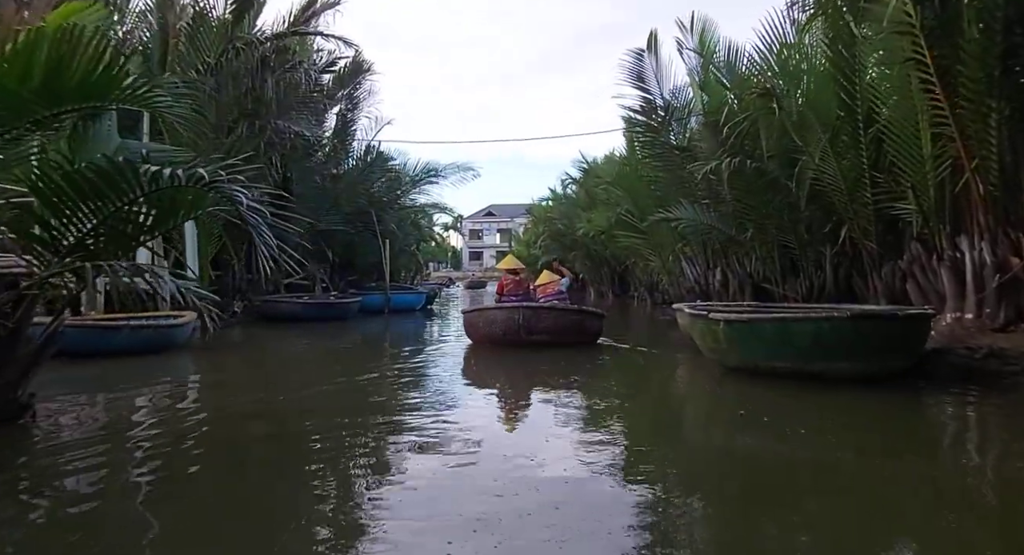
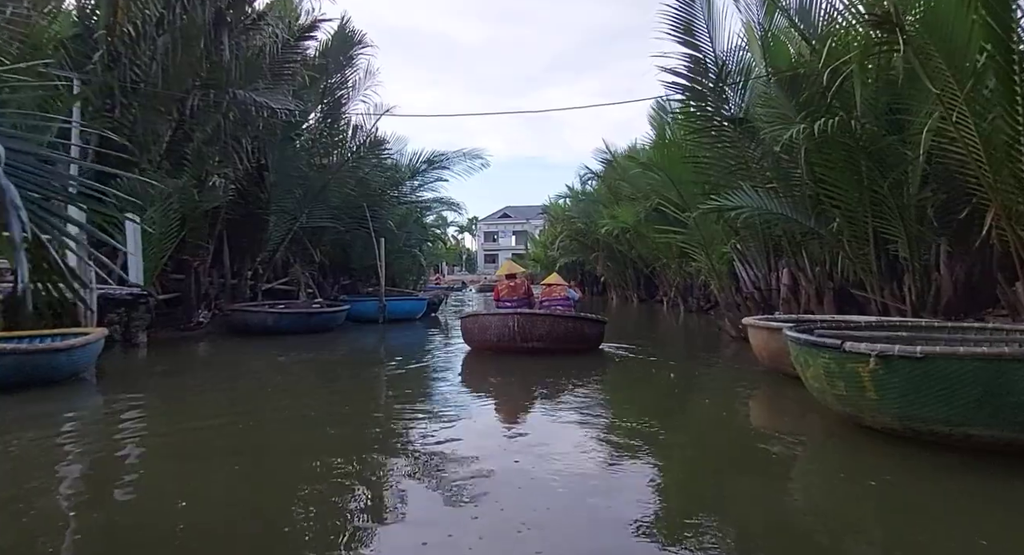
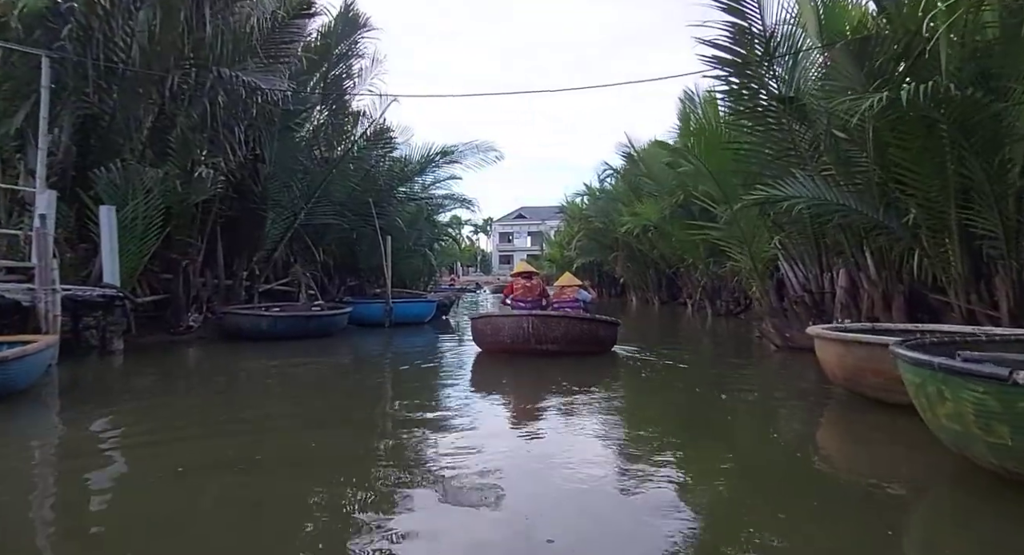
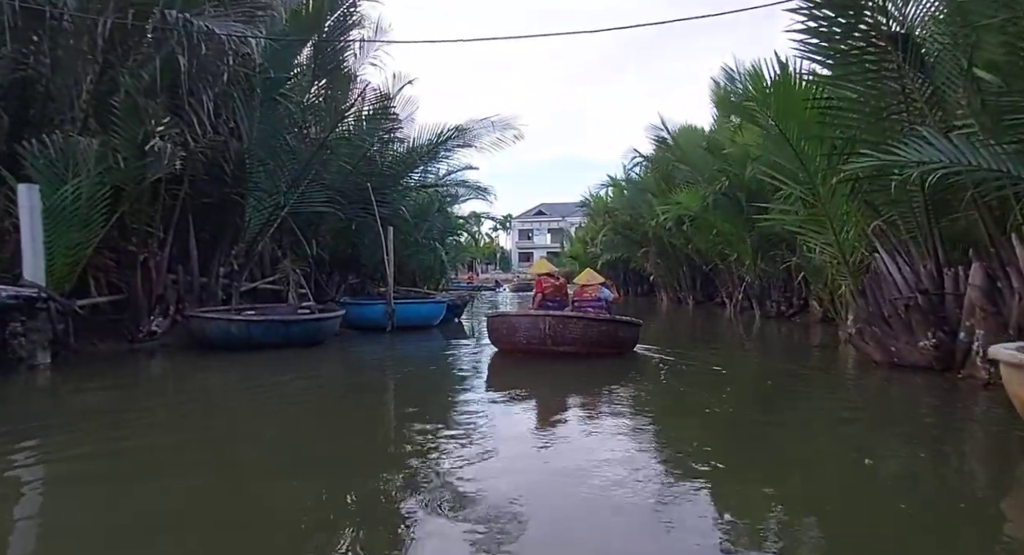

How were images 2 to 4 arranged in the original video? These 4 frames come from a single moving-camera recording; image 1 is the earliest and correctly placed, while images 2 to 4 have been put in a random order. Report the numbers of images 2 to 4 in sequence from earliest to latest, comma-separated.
2, 3, 4
